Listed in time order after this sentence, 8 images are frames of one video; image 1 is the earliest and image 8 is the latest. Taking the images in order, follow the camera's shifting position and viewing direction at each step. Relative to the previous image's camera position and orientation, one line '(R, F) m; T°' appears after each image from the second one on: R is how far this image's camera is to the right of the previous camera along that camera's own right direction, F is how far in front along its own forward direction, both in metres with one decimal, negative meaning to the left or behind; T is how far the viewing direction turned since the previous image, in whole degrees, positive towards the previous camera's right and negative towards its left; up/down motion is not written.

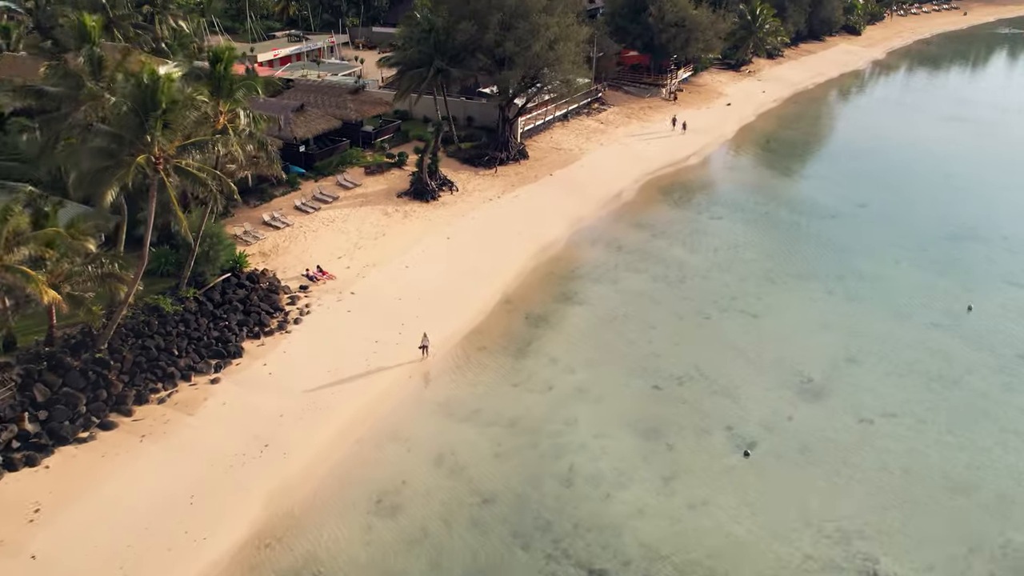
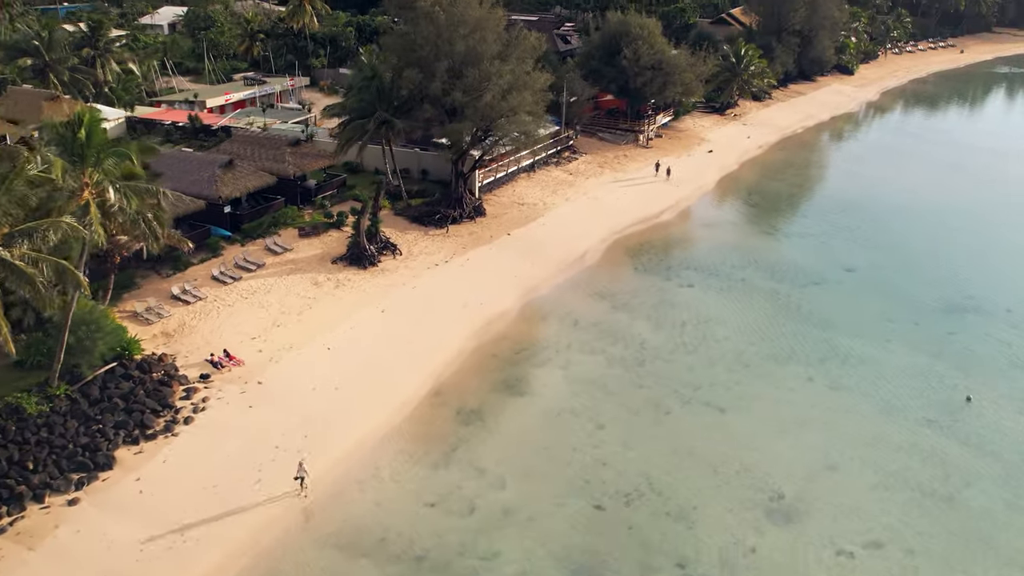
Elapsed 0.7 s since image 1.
(+1.9, +3.4) m; 0°
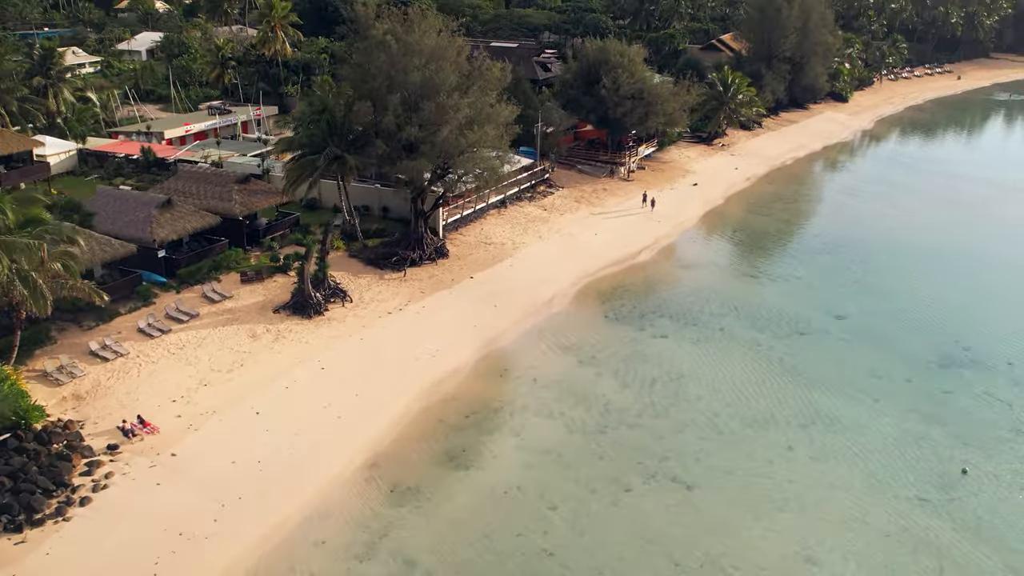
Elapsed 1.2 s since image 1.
(+1.4, +2.4) m; 0°
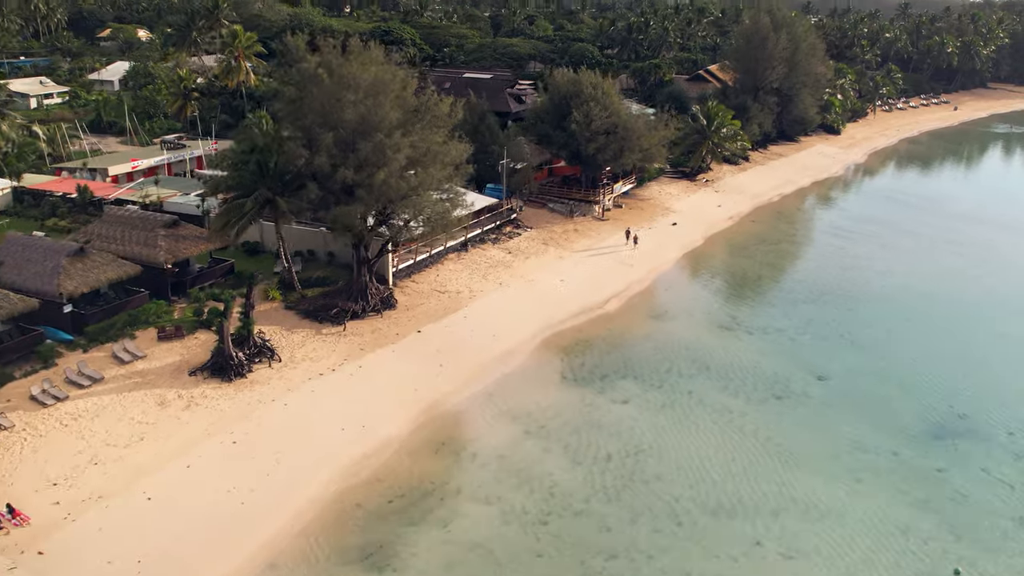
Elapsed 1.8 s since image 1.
(+1.7, +2.8) m; 0°
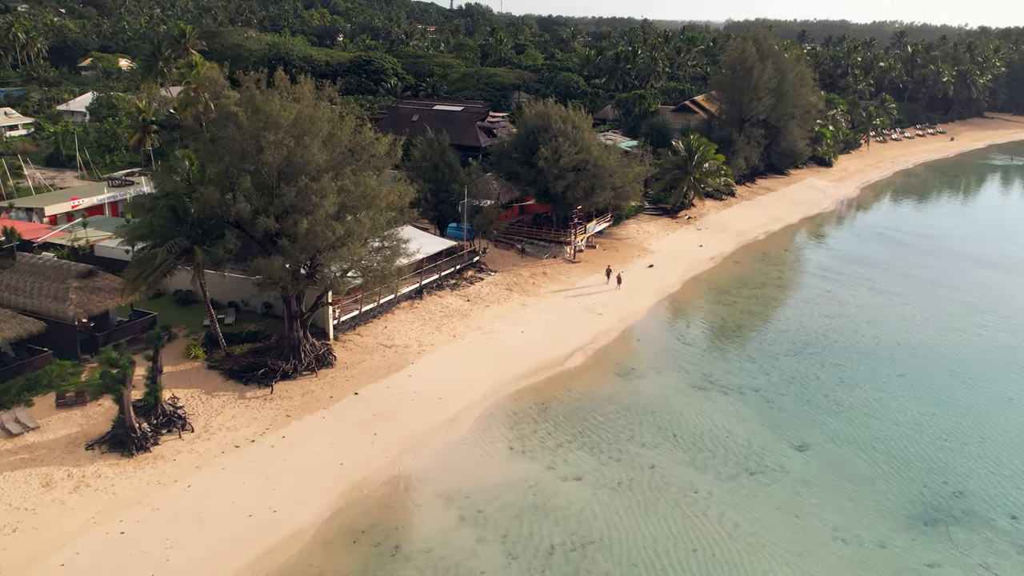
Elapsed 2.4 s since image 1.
(+1.6, +2.8) m; 0°
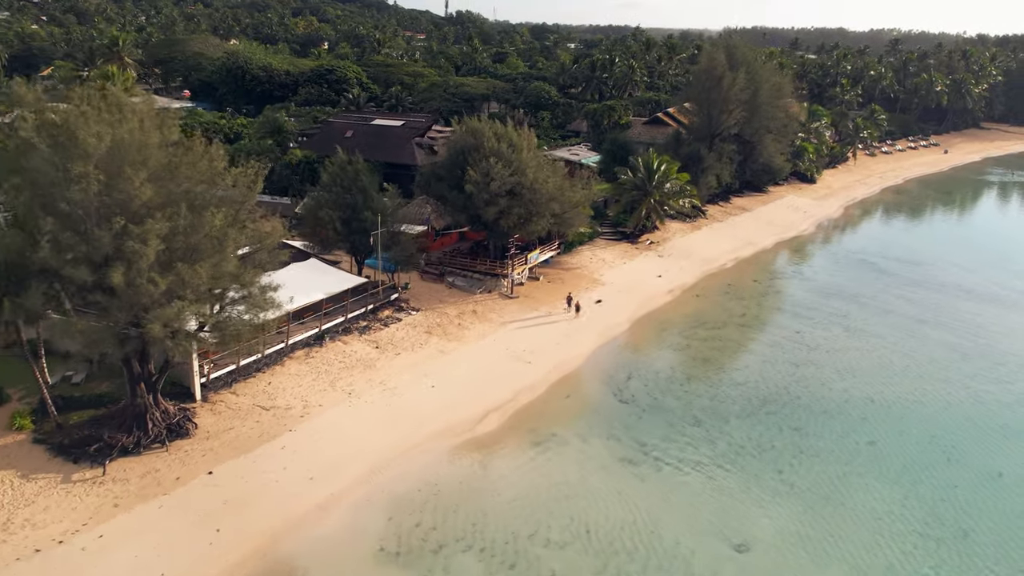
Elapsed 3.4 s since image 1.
(+2.9, +4.5) m; 0°
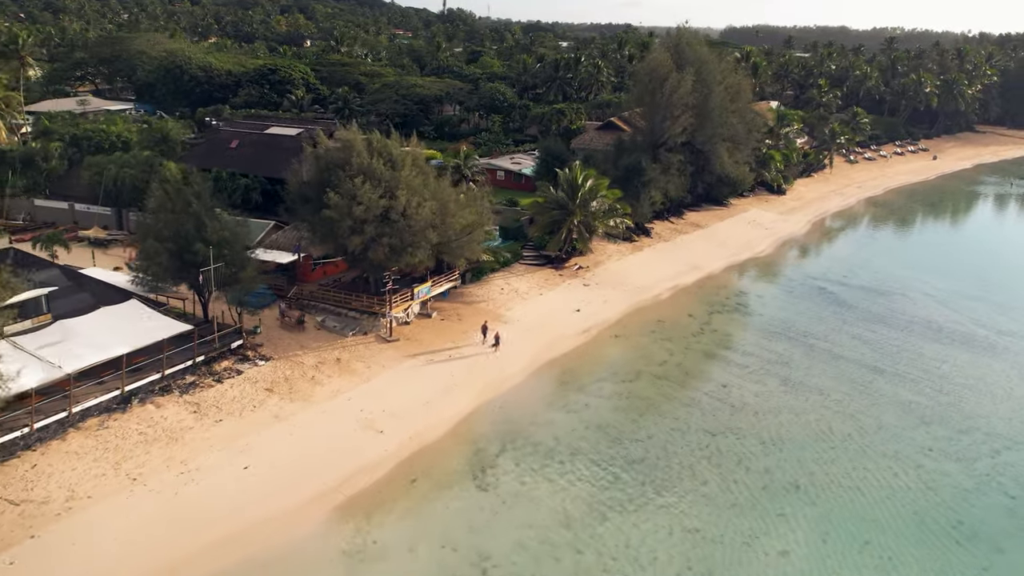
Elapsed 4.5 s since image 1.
(+4.2, +5.5) m; 0°
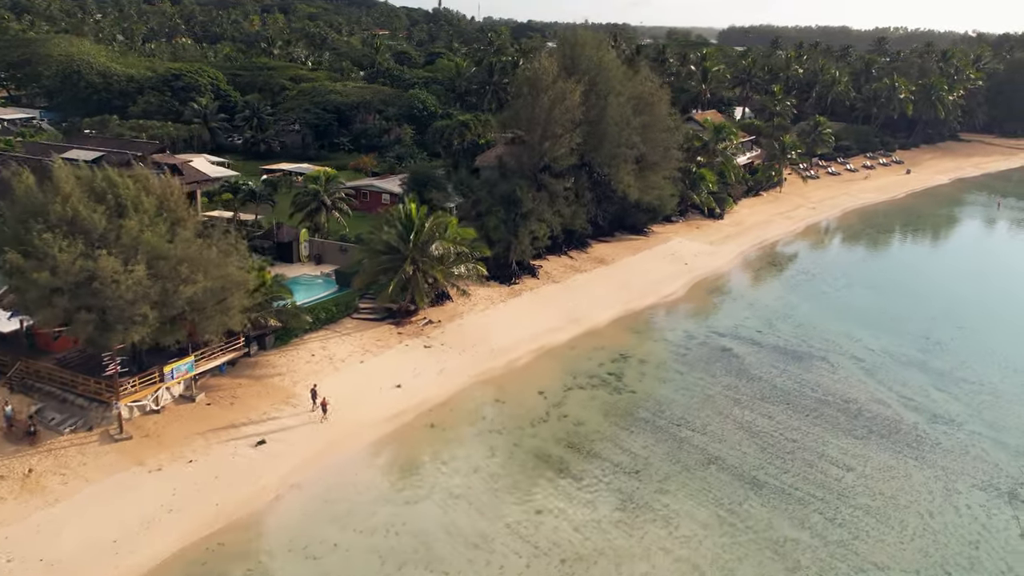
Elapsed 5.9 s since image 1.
(+6.1, +7.1) m; -1°
